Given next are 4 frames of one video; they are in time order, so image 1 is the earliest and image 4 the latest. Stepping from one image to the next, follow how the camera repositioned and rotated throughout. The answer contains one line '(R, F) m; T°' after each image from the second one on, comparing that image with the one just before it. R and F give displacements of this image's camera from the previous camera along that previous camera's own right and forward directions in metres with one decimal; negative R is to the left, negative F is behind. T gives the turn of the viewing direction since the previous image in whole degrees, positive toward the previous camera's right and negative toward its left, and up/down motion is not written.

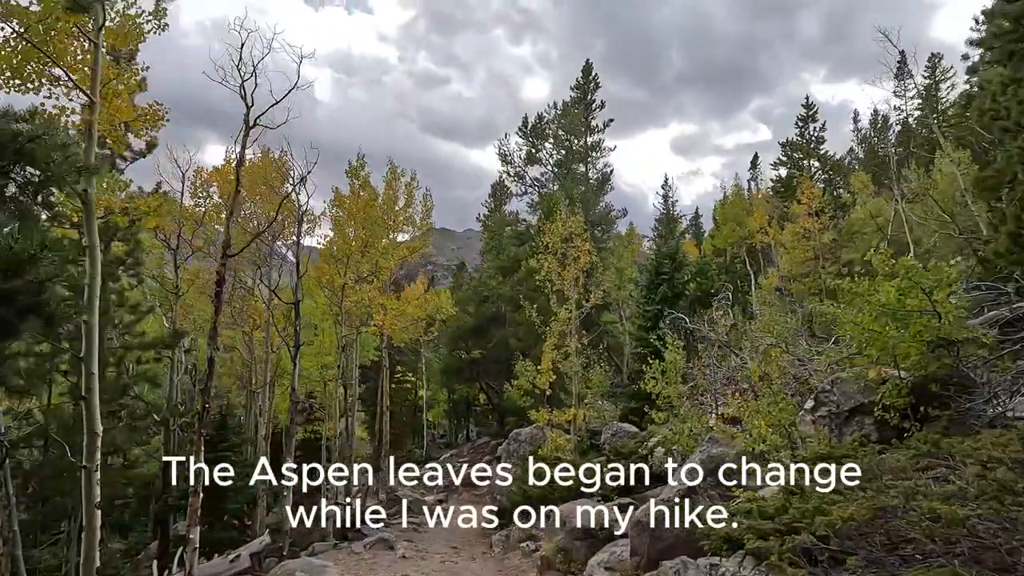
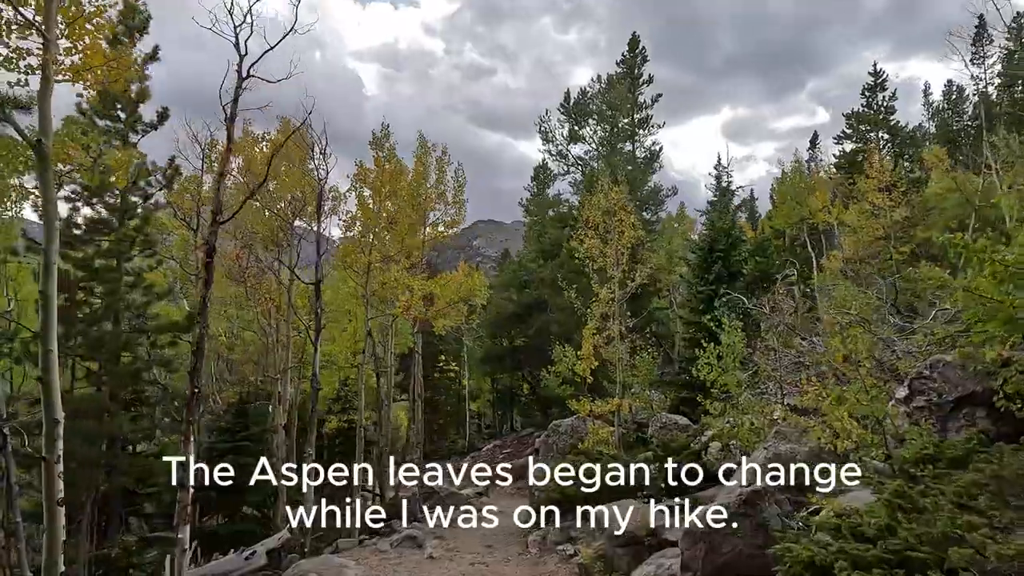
(+0.3, +1.4) m; -4°
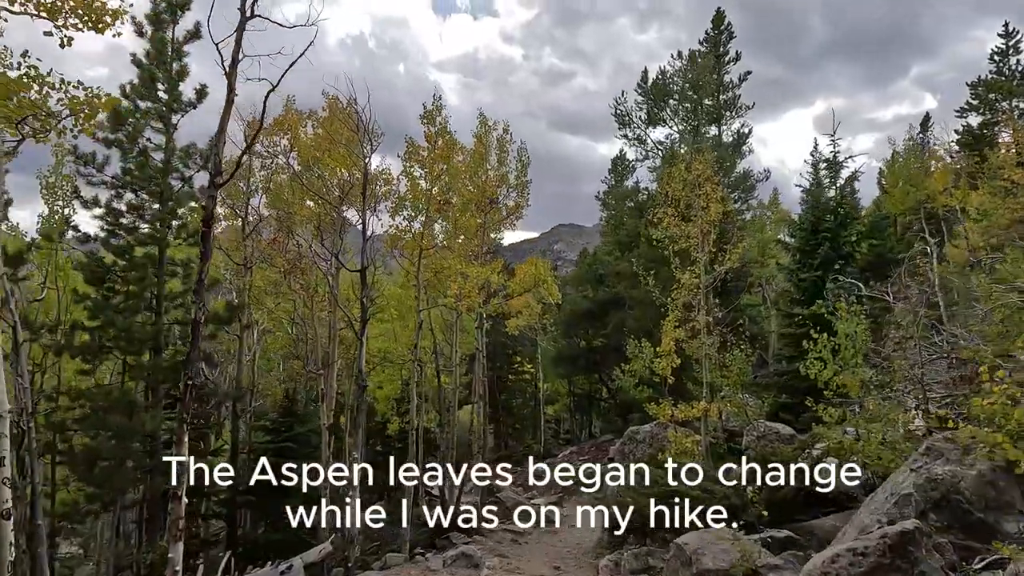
(+0.3, +1.8) m; -8°
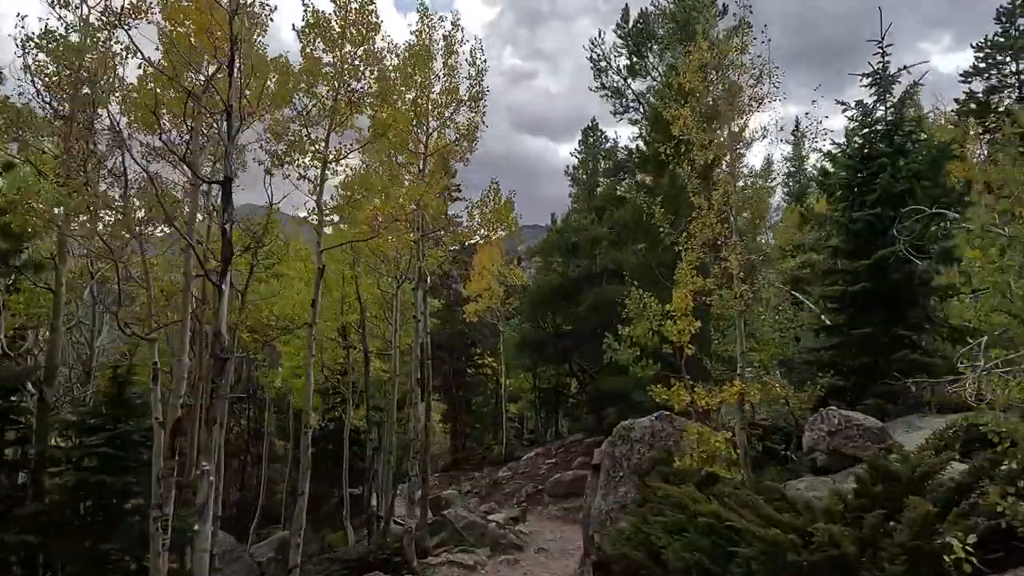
(+0.3, +4.4) m; +3°
